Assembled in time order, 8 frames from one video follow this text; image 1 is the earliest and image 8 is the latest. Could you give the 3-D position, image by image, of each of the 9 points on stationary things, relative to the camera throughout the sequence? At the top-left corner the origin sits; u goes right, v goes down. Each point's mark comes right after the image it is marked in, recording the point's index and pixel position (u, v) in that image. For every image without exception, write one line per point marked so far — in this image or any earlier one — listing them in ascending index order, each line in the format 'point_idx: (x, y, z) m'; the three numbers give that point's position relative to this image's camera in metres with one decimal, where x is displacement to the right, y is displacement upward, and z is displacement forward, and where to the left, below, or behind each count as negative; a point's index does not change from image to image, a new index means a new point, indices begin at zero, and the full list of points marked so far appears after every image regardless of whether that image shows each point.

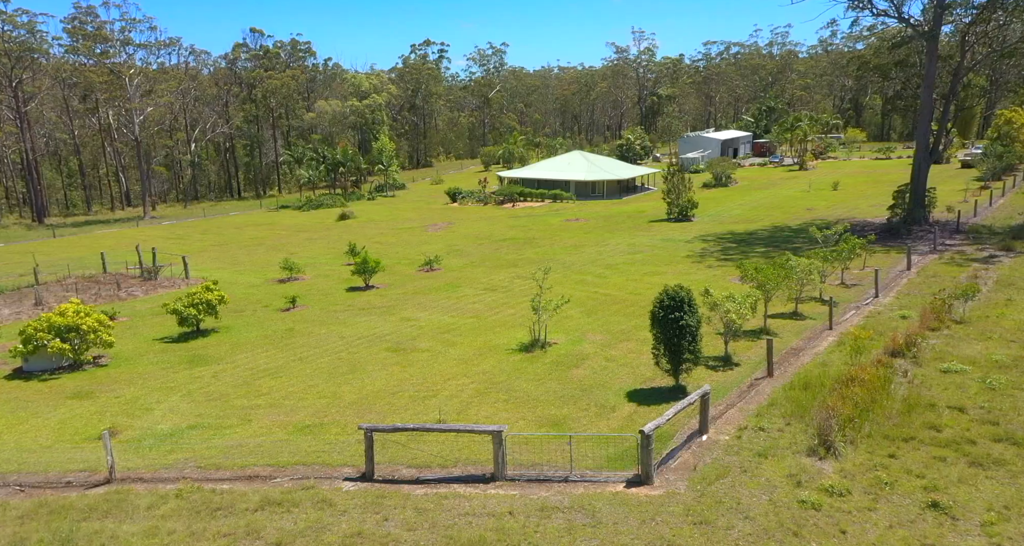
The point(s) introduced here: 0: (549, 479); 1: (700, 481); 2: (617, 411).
0: (+0.5, -3.0, +11.3) m
1: (+2.5, -2.9, +10.8) m
2: (+1.8, -2.4, +13.8) m
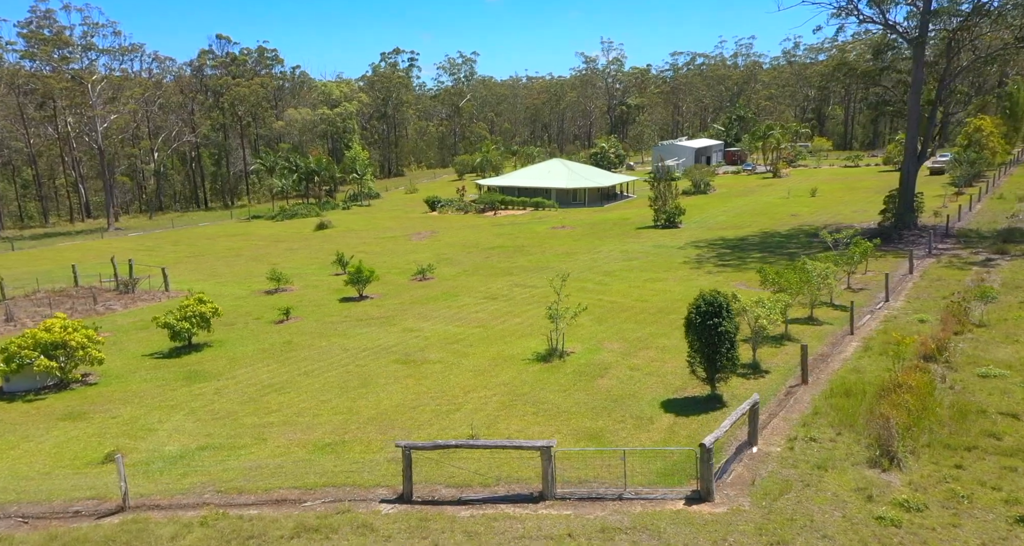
0: (+1.2, -3.0, +10.6) m
1: (+3.2, -2.9, +10.2) m
2: (+2.4, -2.5, +13.3) m
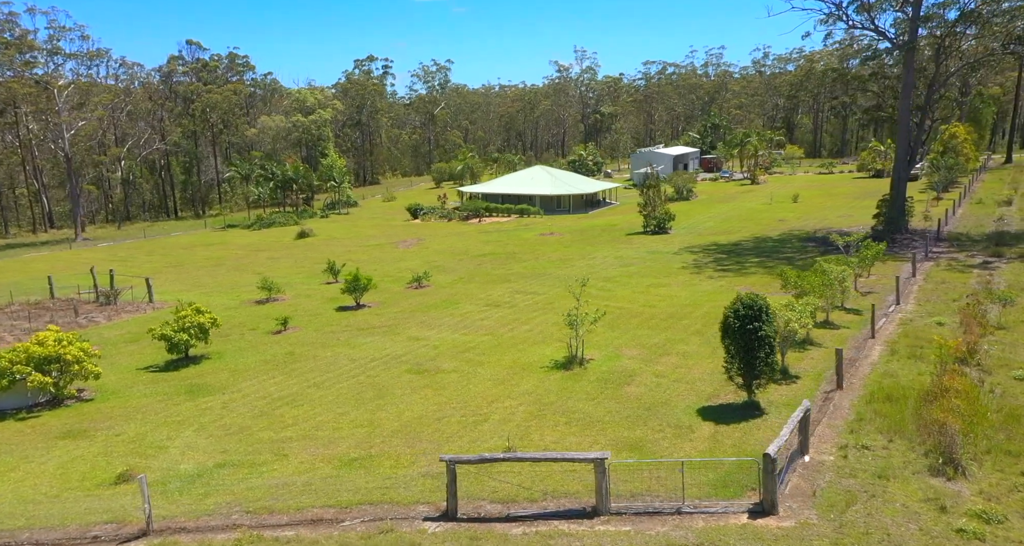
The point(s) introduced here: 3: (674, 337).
0: (+1.9, -3.1, +10.1) m
1: (+4.0, -3.0, +9.8) m
2: (+3.0, -2.6, +12.8) m
3: (+4.0, -1.6, +19.5) m
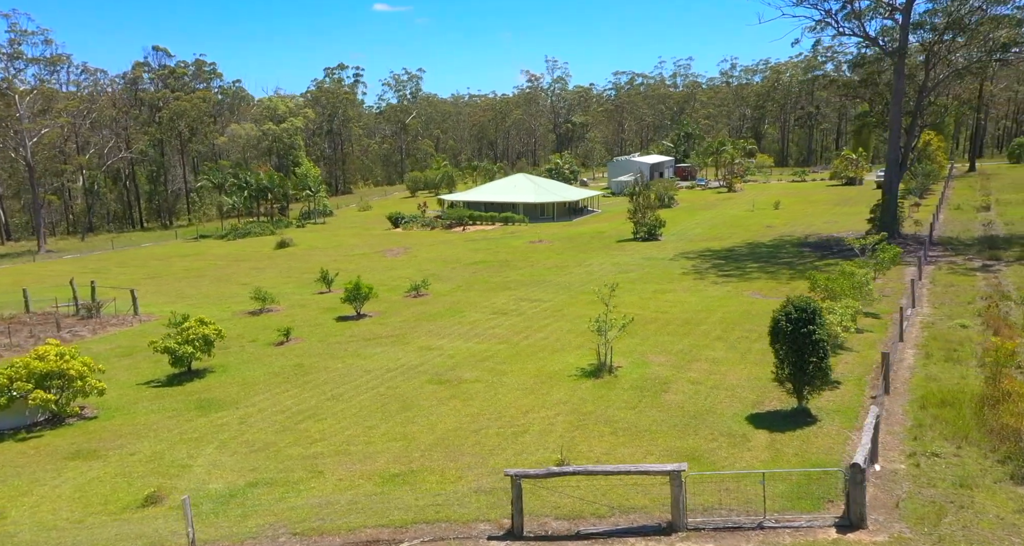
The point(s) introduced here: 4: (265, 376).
0: (+2.8, -3.1, +9.6) m
1: (+4.9, -2.9, +9.4) m
2: (+3.7, -2.6, +12.4) m
3: (+4.5, -1.7, +19.1) m
4: (-5.9, -2.5, +19.0) m
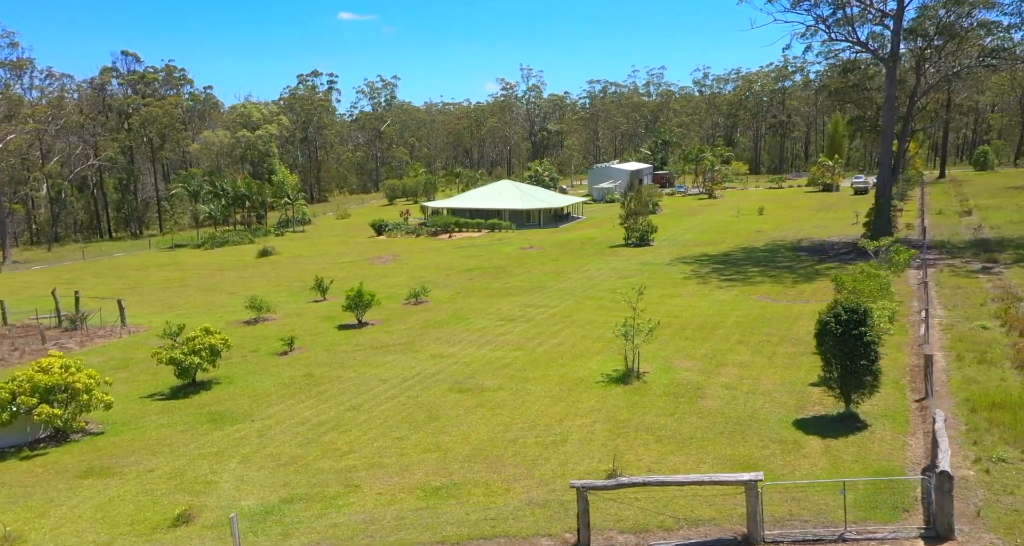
0: (+3.6, -3.1, +9.2) m
1: (+5.7, -2.9, +9.1) m
2: (+4.5, -2.6, +12.0) m
3: (+5.0, -1.8, +18.8) m
4: (-5.5, -2.6, +18.2) m
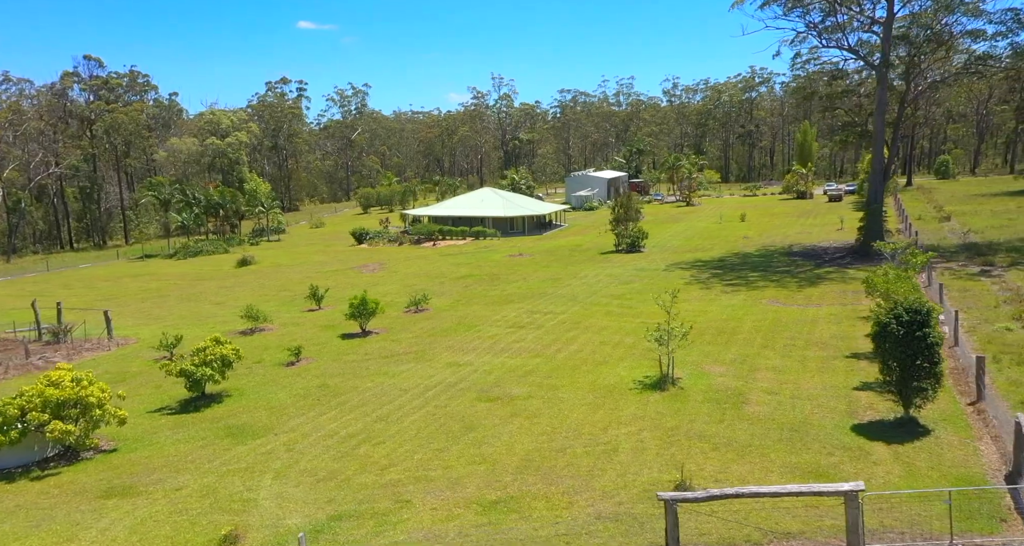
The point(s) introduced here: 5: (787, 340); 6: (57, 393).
0: (+4.6, -3.0, +8.8) m
1: (+6.7, -2.9, +8.8) m
2: (+5.3, -2.6, +11.6) m
3: (+5.5, -1.8, +18.4) m
4: (-4.9, -2.8, +17.4) m
5: (+6.8, -1.7, +19.4) m
6: (-7.8, -2.0, +13.6) m
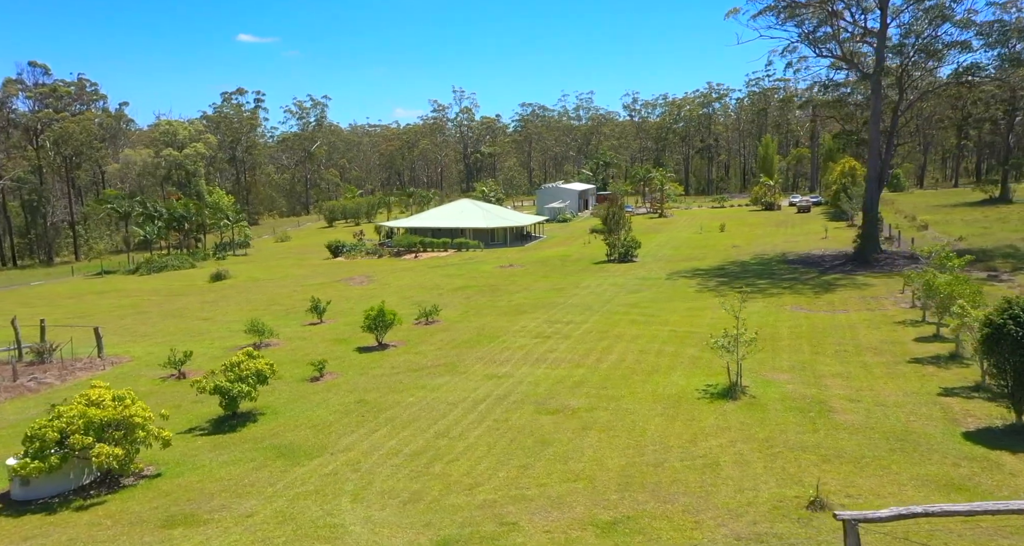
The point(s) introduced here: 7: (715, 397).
0: (+6.3, -3.0, +8.3) m
1: (+8.3, -2.8, +8.3) m
2: (+6.8, -2.6, +11.1) m
3: (+6.6, -1.9, +17.9) m
4: (-3.7, -2.9, +16.3) m
5: (+7.8, -1.8, +18.9) m
6: (-6.4, -2.2, +12.3) m
7: (+3.9, -2.4, +15.3) m
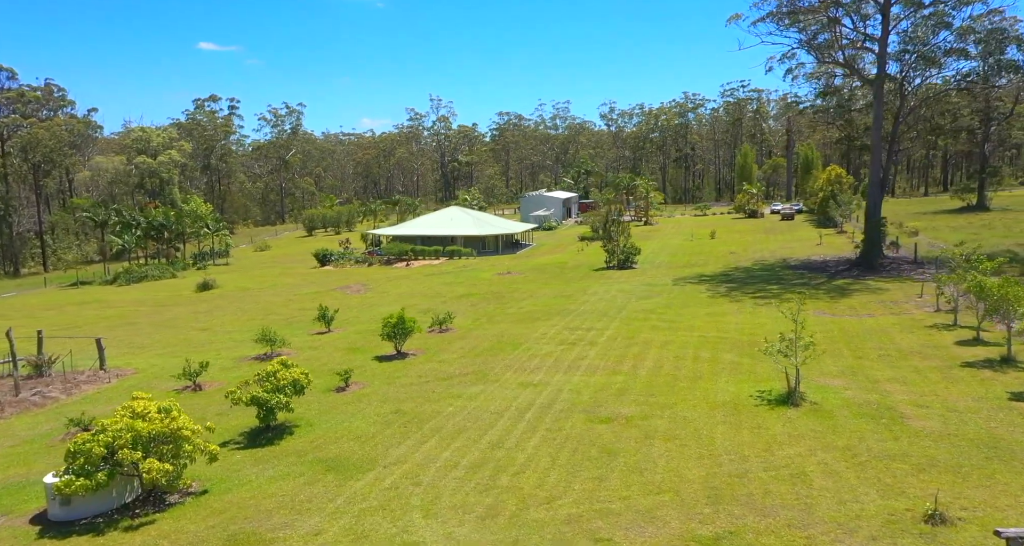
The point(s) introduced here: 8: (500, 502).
0: (+7.5, -2.9, +7.9) m
1: (+9.6, -2.7, +8.0) m
2: (+8.0, -2.6, +10.8) m
3: (+7.5, -2.0, +17.6) m
4: (-2.8, -3.0, +15.5) m
5: (+8.6, -1.8, +18.6) m
6: (-5.3, -2.2, +11.4) m
7: (+4.9, -2.4, +14.9) m
8: (-0.2, -3.2, +11.2) m
